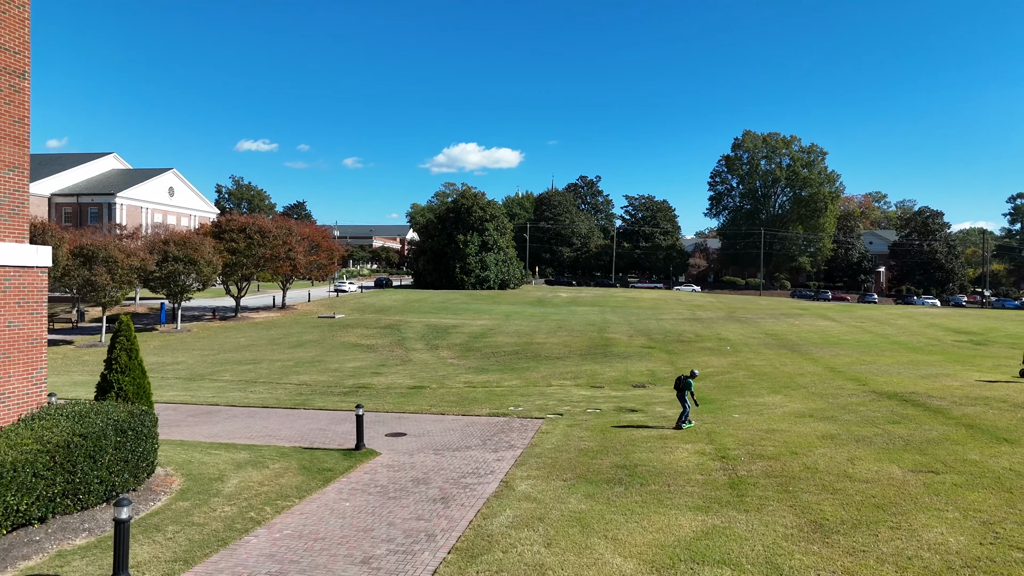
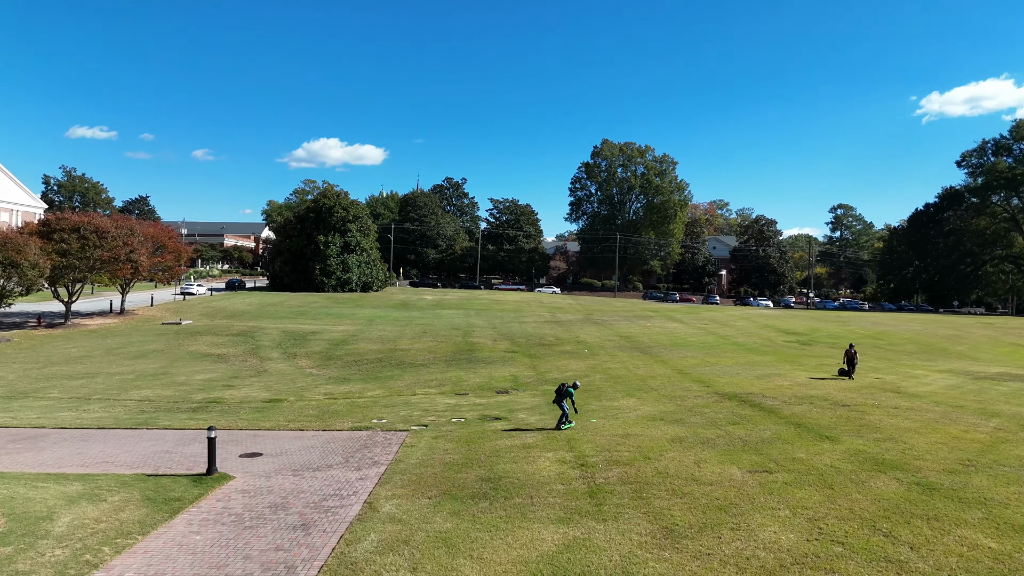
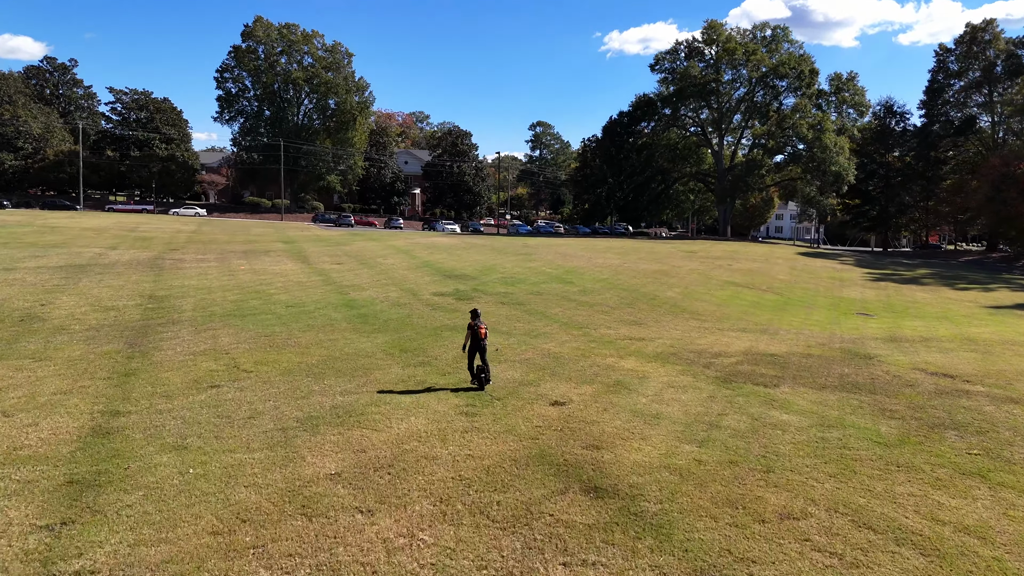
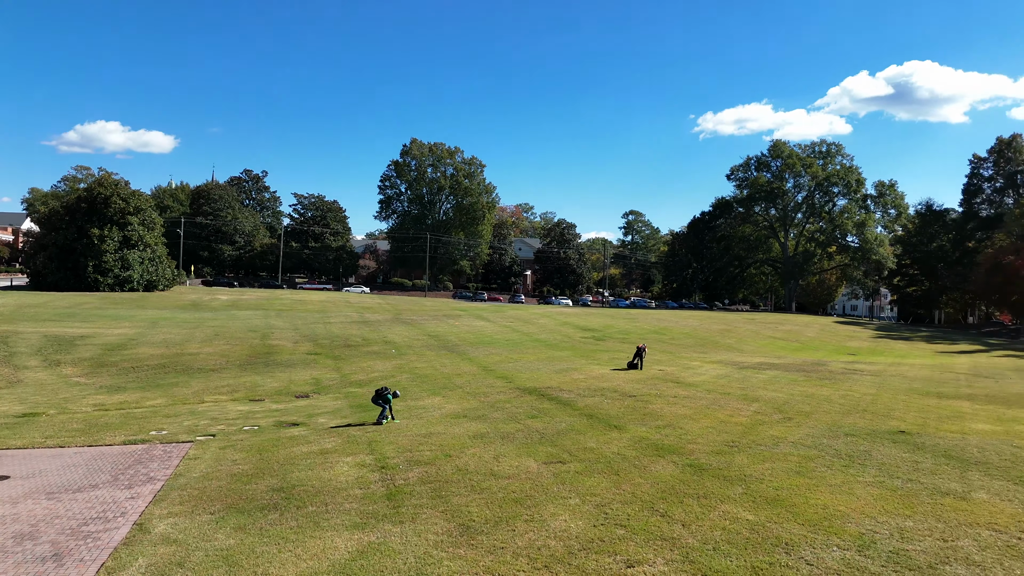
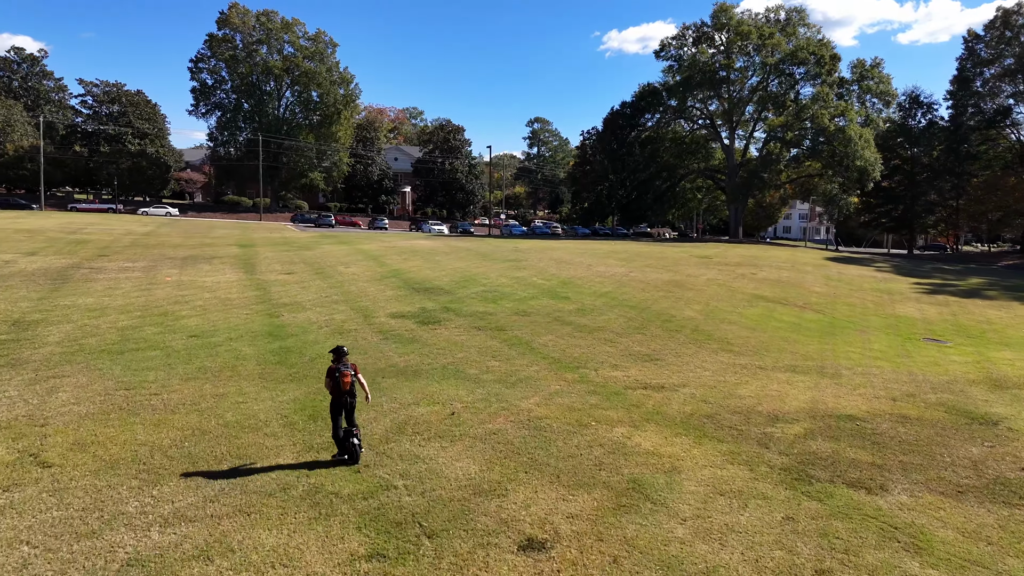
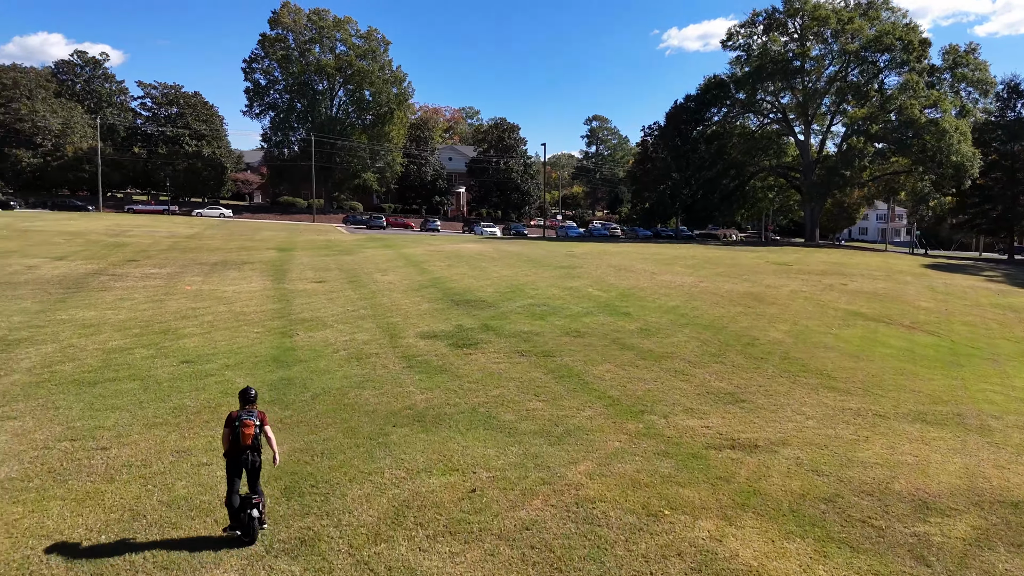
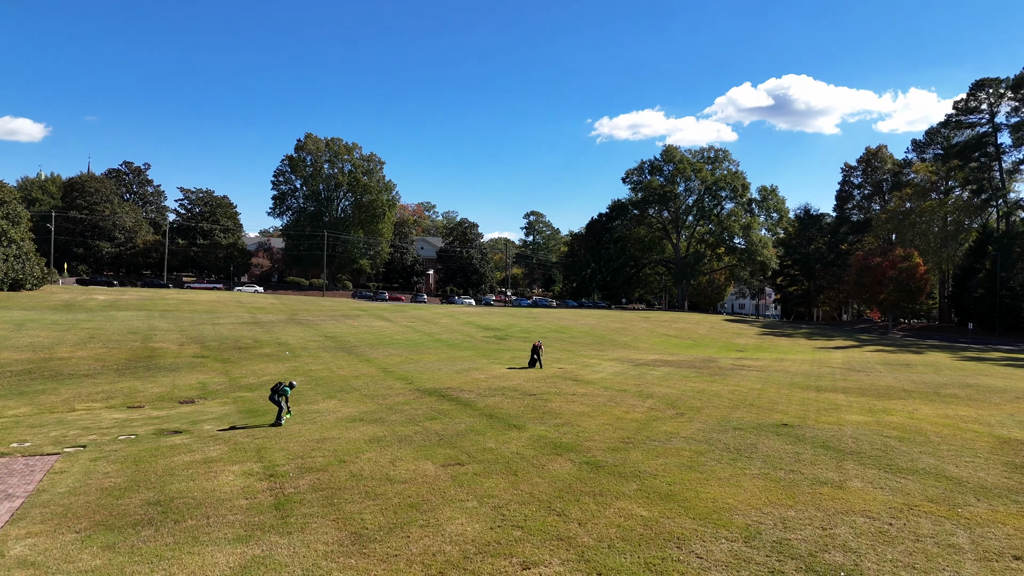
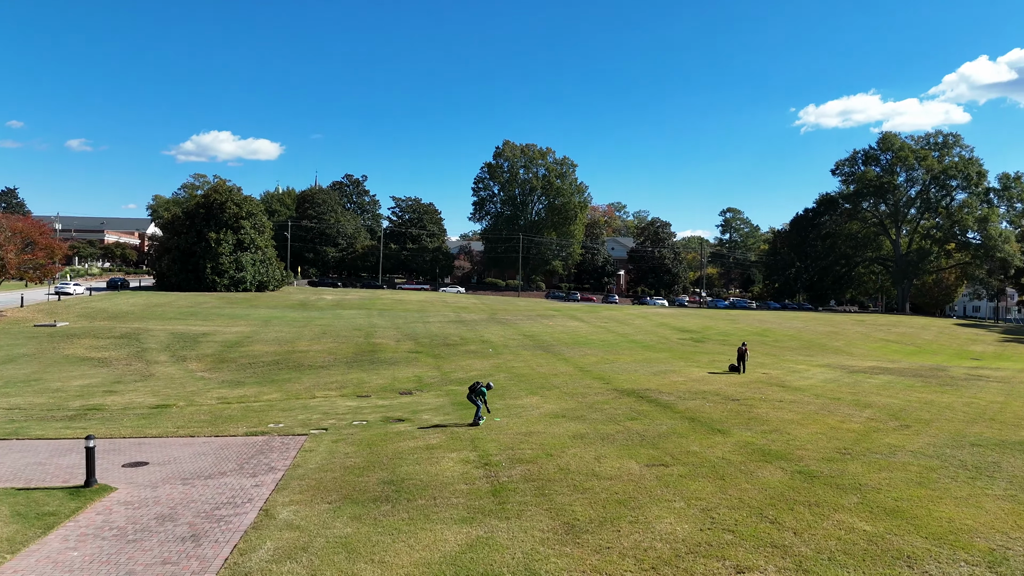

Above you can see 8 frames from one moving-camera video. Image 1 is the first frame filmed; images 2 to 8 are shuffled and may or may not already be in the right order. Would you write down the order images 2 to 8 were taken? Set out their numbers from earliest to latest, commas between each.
2, 8, 4, 7, 3, 5, 6
